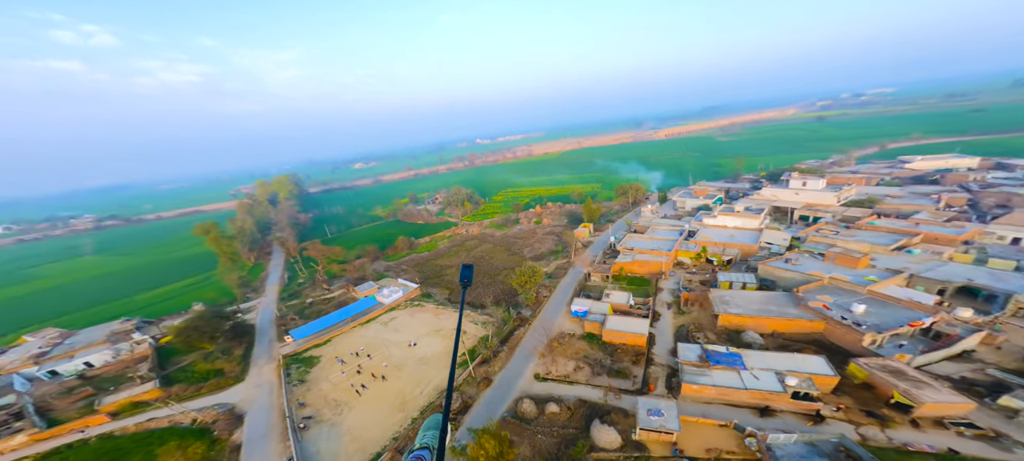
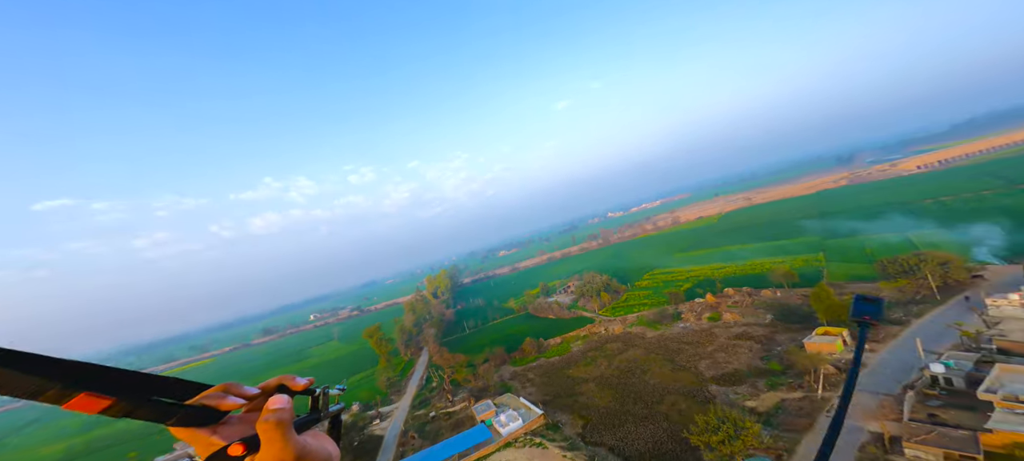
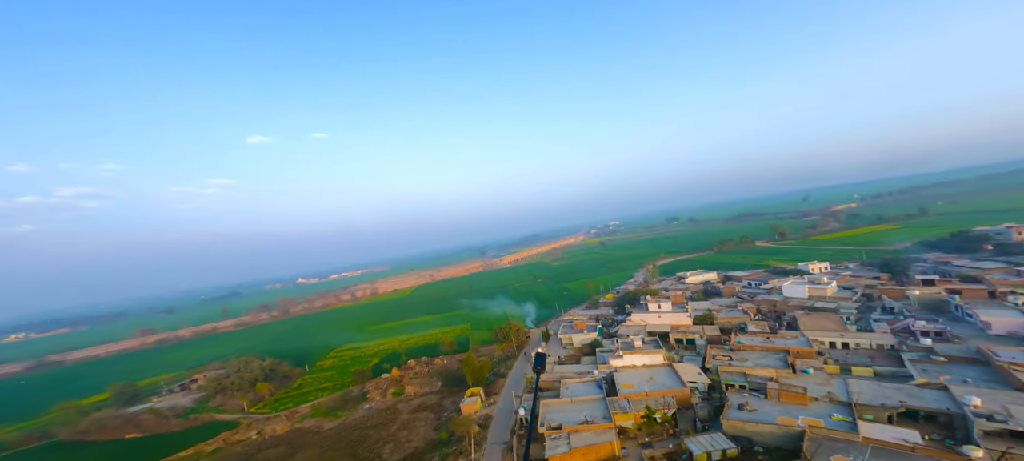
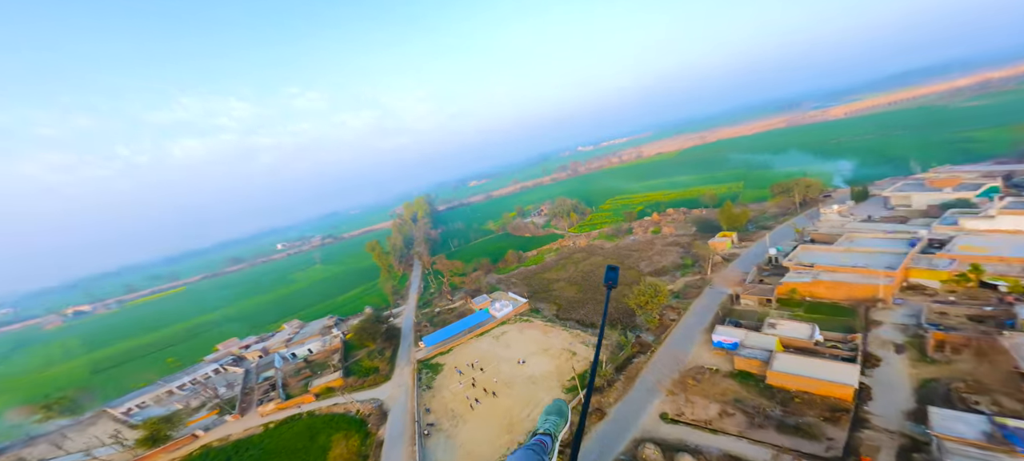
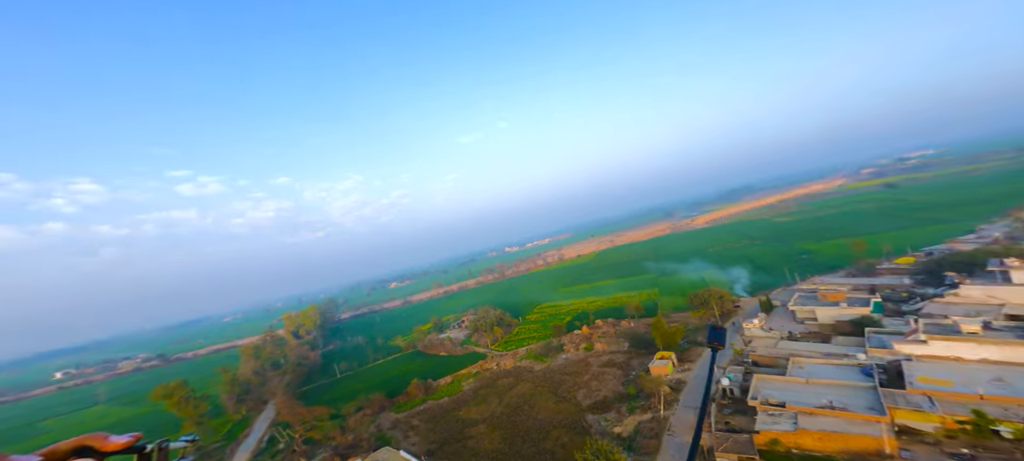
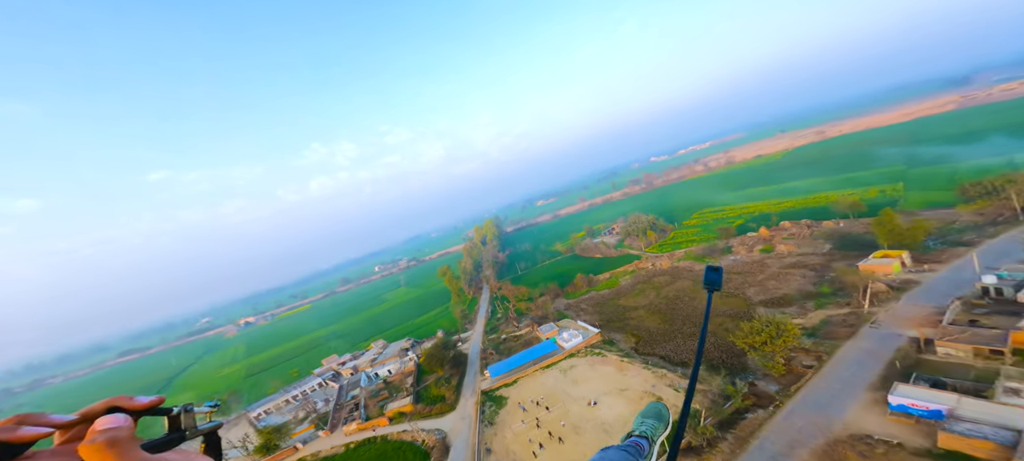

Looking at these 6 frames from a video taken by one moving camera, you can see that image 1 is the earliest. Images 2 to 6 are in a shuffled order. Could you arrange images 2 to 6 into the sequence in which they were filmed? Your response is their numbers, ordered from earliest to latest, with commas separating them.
4, 6, 2, 5, 3
